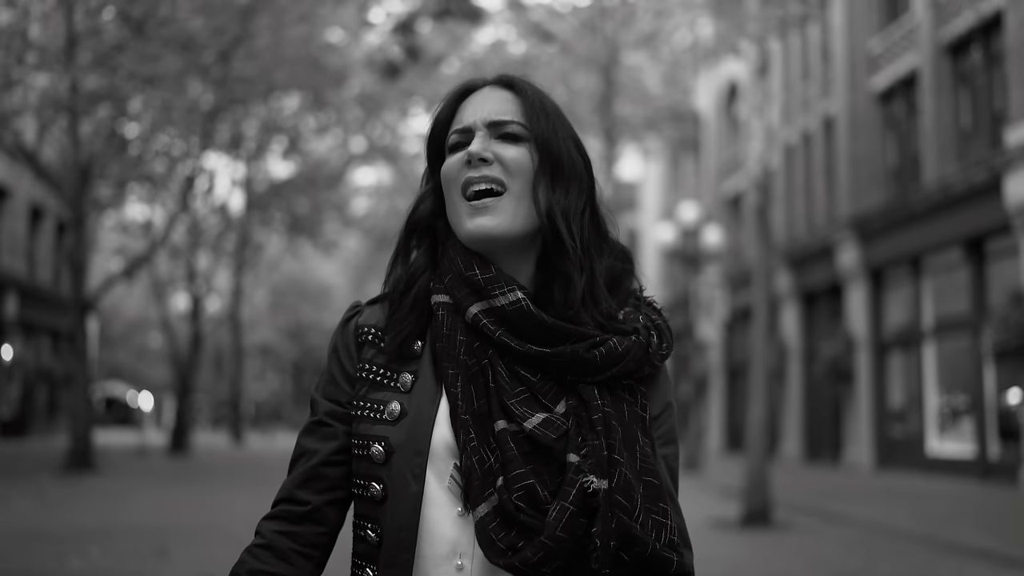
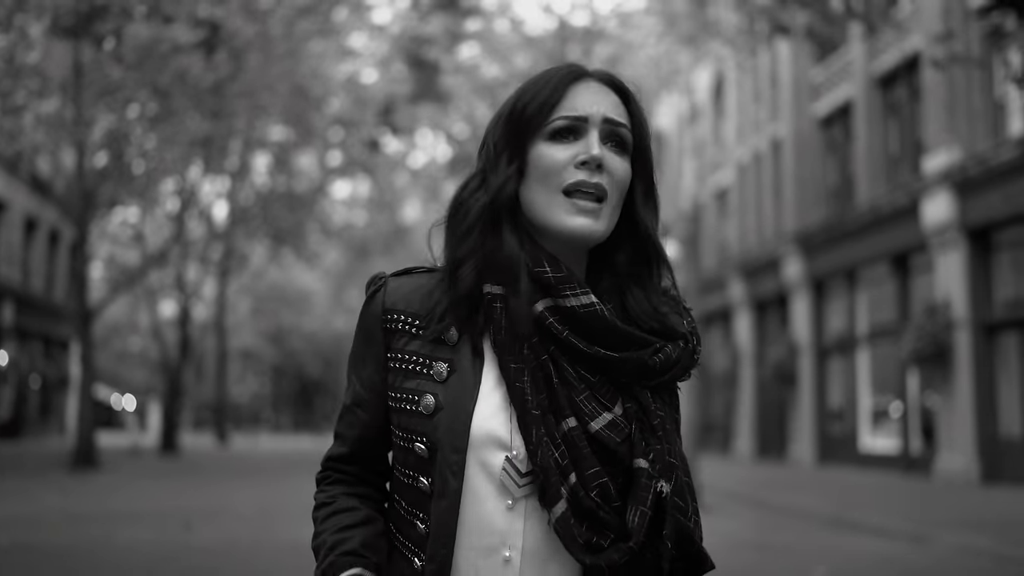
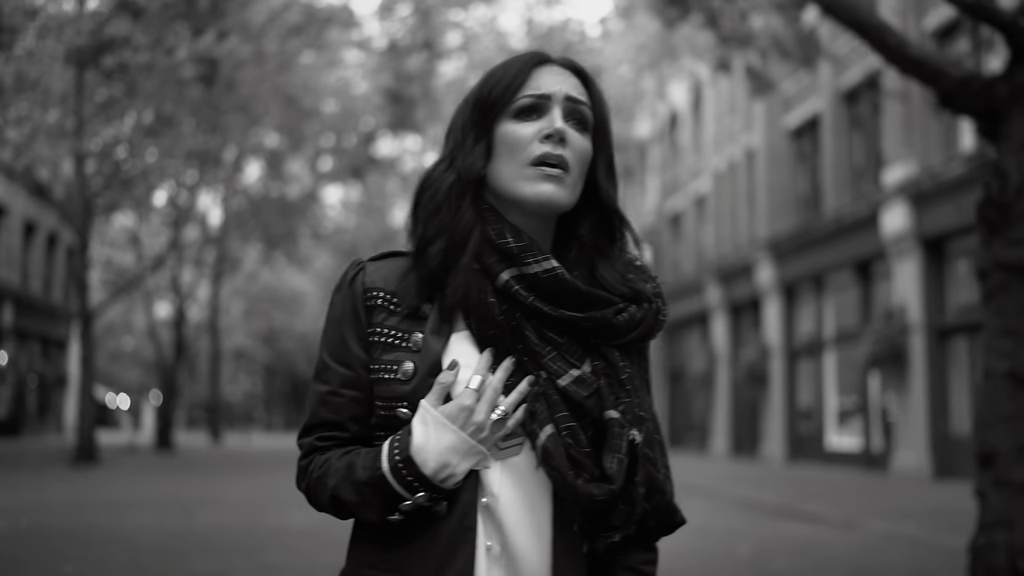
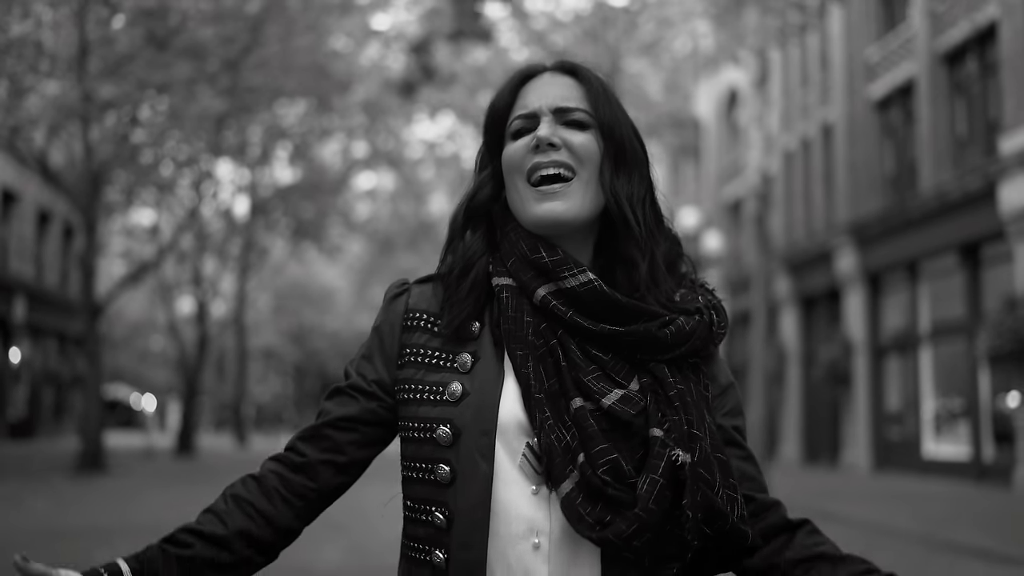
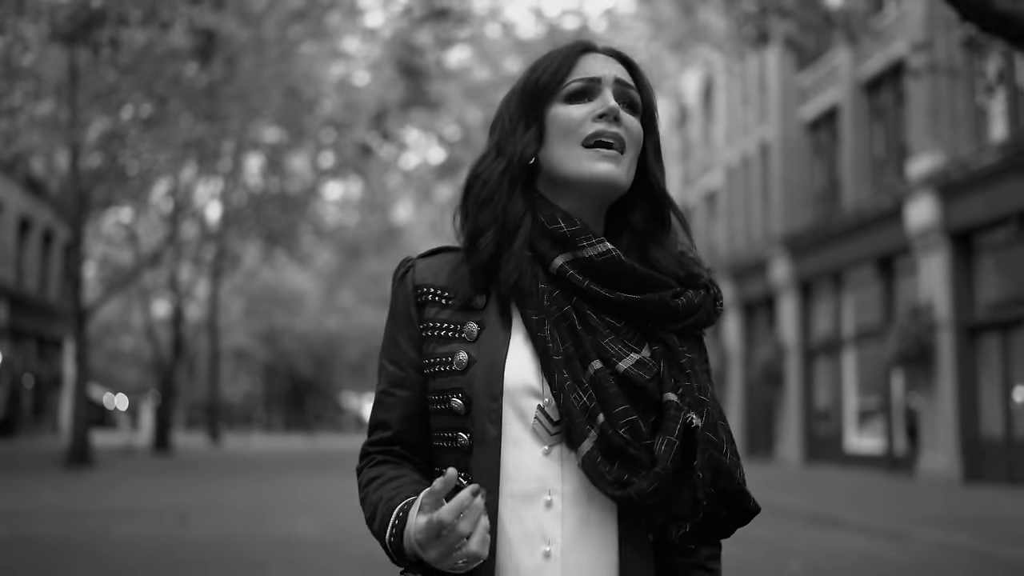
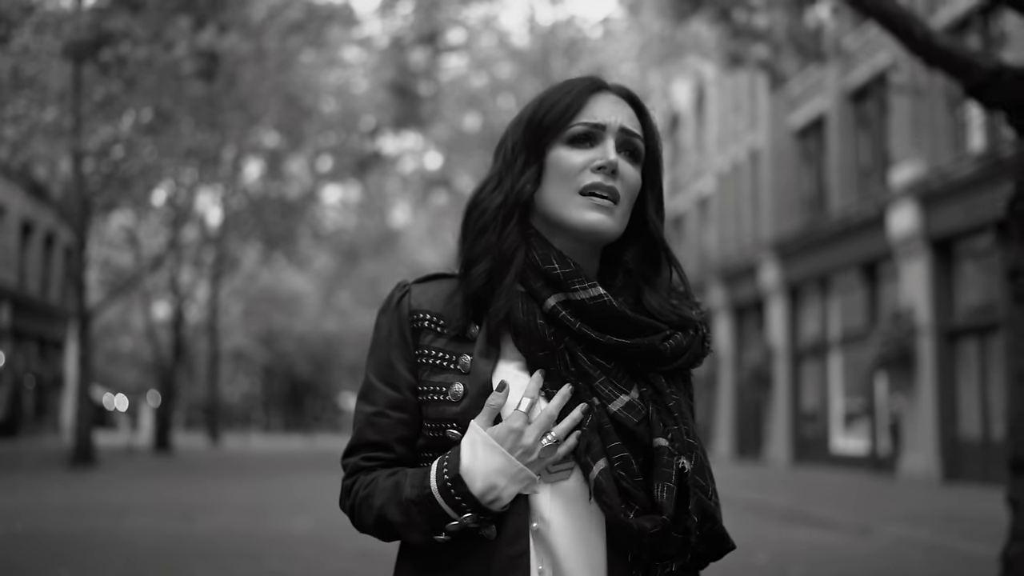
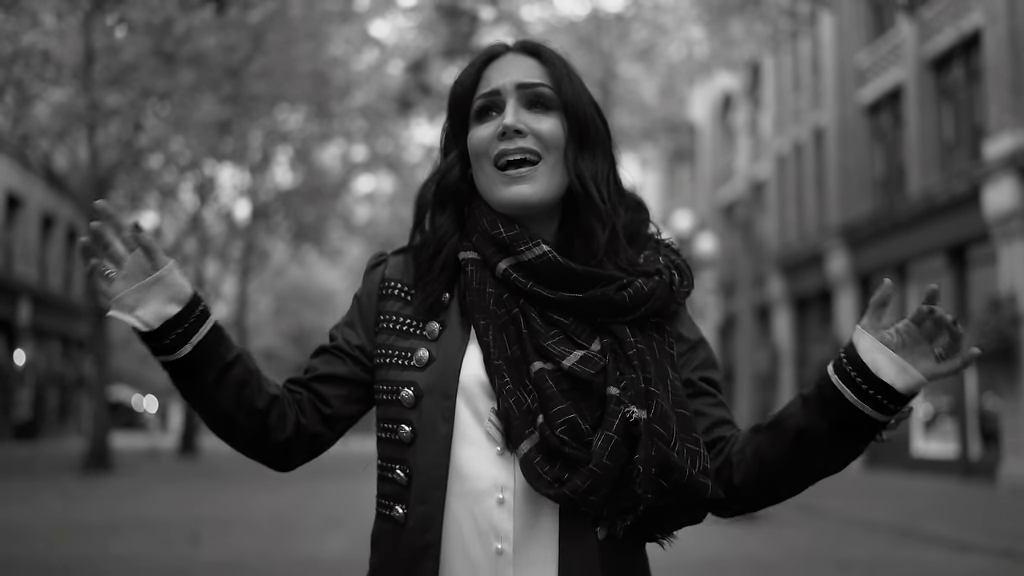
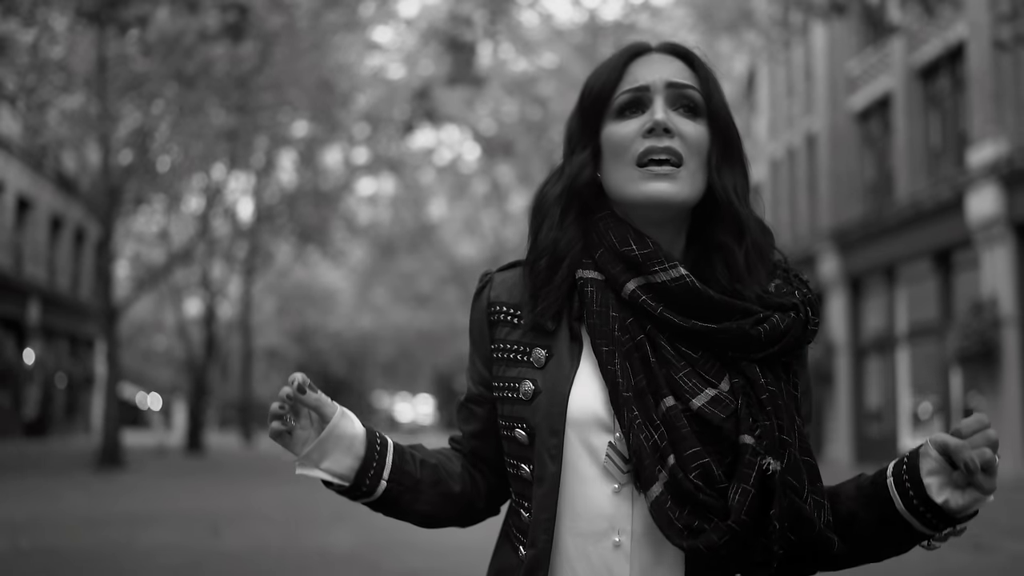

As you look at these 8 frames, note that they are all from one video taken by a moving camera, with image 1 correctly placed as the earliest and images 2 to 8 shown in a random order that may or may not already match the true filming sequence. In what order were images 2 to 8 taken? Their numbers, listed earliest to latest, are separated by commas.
4, 7, 8, 2, 5, 6, 3
